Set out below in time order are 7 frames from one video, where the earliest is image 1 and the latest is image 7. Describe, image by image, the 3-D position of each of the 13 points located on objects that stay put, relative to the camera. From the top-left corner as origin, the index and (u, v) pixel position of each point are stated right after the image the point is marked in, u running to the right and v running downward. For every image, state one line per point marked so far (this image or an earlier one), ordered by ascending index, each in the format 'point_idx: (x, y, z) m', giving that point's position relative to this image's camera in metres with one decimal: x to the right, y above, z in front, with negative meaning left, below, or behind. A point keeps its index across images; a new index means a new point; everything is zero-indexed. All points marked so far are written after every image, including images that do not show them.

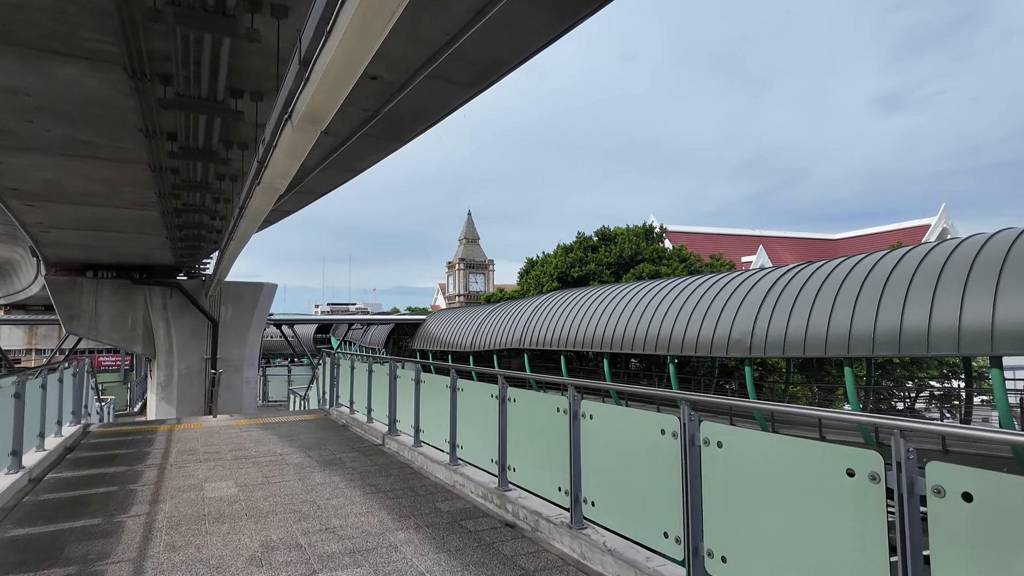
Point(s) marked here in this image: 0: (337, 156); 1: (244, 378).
0: (-3.3, +2.5, +10.5) m
1: (-7.4, -2.5, +15.6) m
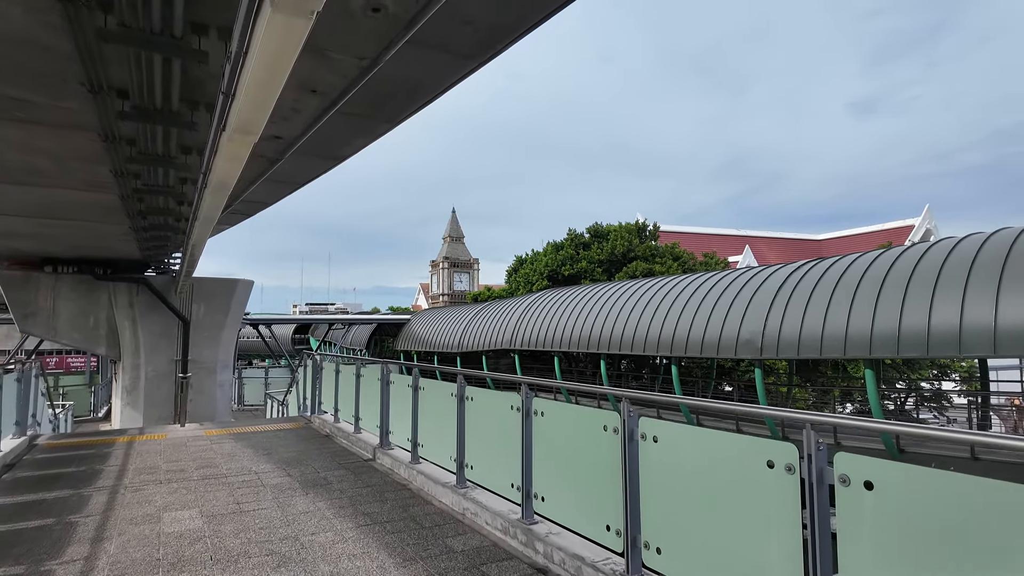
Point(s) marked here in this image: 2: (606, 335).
0: (-3.3, +2.5, +9.6) m
1: (-7.6, -2.4, +14.5) m
2: (+2.7, -1.3, +15.8) m
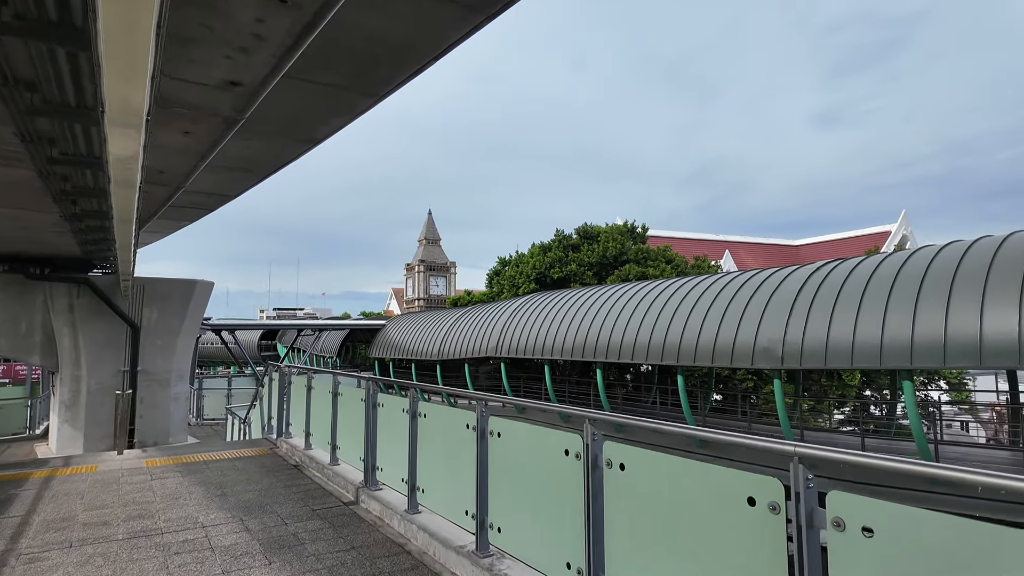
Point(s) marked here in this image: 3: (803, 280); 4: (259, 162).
0: (-3.3, +2.5, +8.3) m
1: (-7.9, -2.5, +13.0) m
2: (+2.4, -1.4, +14.7) m
3: (+5.9, +0.3, +11.1) m
4: (-4.6, +2.3, +10.2) m
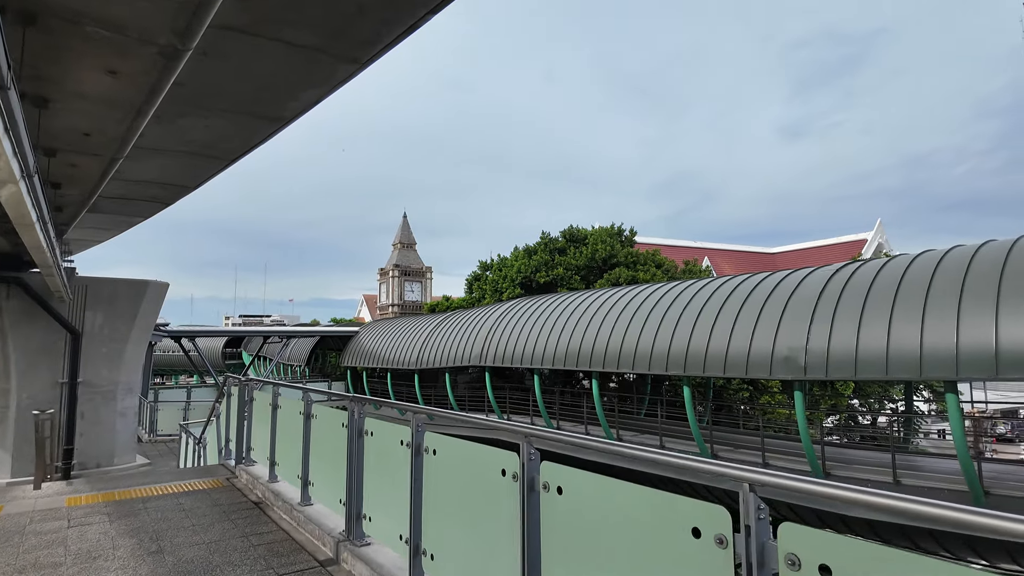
0: (-3.2, +2.5, +7.1) m
1: (-8.1, -2.5, +11.5) m
2: (+2.1, -1.5, +13.8) m
3: (+5.8, +0.2, +10.4) m
4: (-4.7, +2.3, +9.0) m
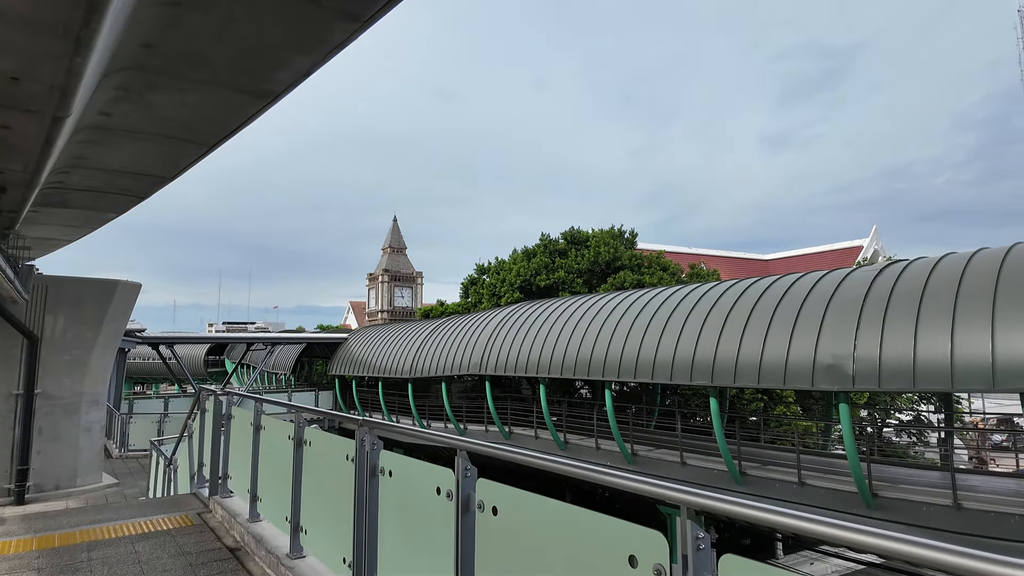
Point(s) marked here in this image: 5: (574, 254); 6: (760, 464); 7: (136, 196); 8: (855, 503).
0: (-3.0, +2.5, +6.1) m
1: (-7.9, -2.5, +10.3) m
2: (+2.2, -1.5, +12.8) m
3: (+5.9, +0.2, +9.5) m
4: (-4.4, +2.3, +7.9) m
5: (+2.1, +1.1, +18.8) m
6: (+4.5, -3.2, +10.3) m
7: (-7.2, +1.8, +10.7) m
8: (+5.2, -3.2, +8.5) m
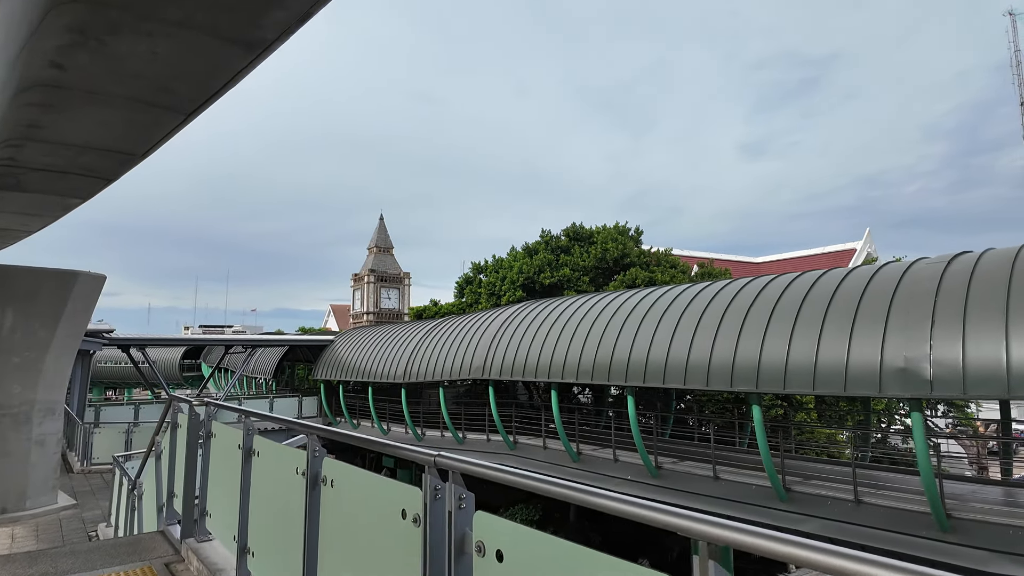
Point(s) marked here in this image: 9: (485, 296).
0: (-2.5, +2.7, +4.9) m
1: (-7.7, -2.4, +9.0) m
2: (+2.4, -1.5, +11.8) m
3: (+6.3, +0.2, +8.6) m
4: (-4.1, +2.4, +6.7) m
5: (+2.1, +1.2, +17.7) m
6: (+4.8, -3.1, +9.3) m
7: (-6.9, +1.9, +9.4) m
8: (+5.5, -3.2, +7.5) m
9: (-0.9, -0.3, +19.3) m
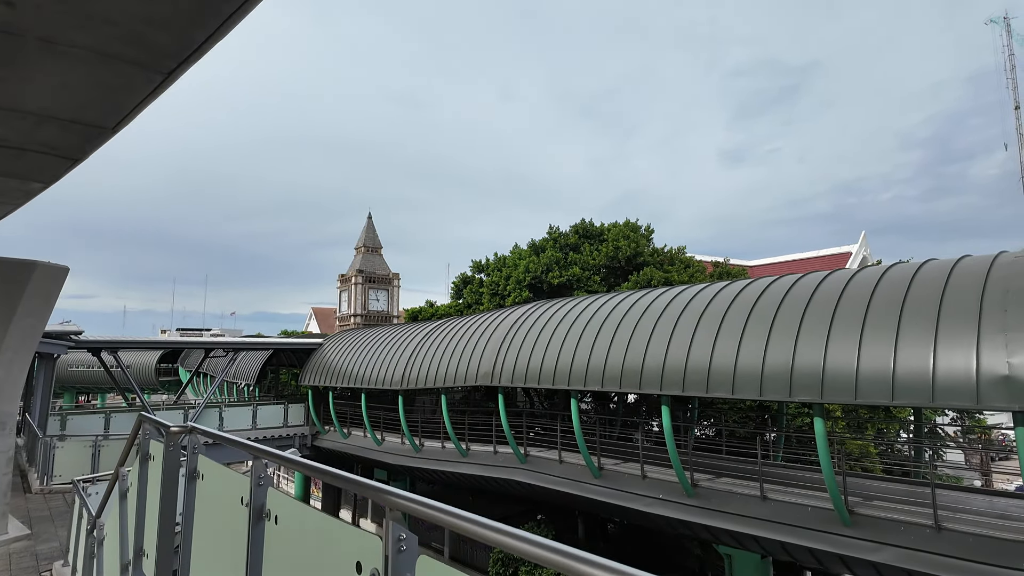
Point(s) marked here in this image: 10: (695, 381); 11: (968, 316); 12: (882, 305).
0: (-2.0, +2.8, +3.8) m
1: (-7.3, -2.3, +7.6) m
2: (+2.7, -1.5, +10.7) m
3: (+6.7, +0.3, +7.7) m
4: (-3.6, +2.5, +5.5) m
5: (+2.3, +1.2, +16.7) m
6: (+5.2, -3.1, +8.3) m
7: (-6.5, +2.0, +8.1) m
8: (+5.9, -3.1, +6.5) m
9: (-0.8, -0.3, +18.2) m
10: (+2.9, -1.6, +10.4) m
11: (+5.7, -0.4, +7.7) m
12: (+5.2, -0.3, +8.6) m
